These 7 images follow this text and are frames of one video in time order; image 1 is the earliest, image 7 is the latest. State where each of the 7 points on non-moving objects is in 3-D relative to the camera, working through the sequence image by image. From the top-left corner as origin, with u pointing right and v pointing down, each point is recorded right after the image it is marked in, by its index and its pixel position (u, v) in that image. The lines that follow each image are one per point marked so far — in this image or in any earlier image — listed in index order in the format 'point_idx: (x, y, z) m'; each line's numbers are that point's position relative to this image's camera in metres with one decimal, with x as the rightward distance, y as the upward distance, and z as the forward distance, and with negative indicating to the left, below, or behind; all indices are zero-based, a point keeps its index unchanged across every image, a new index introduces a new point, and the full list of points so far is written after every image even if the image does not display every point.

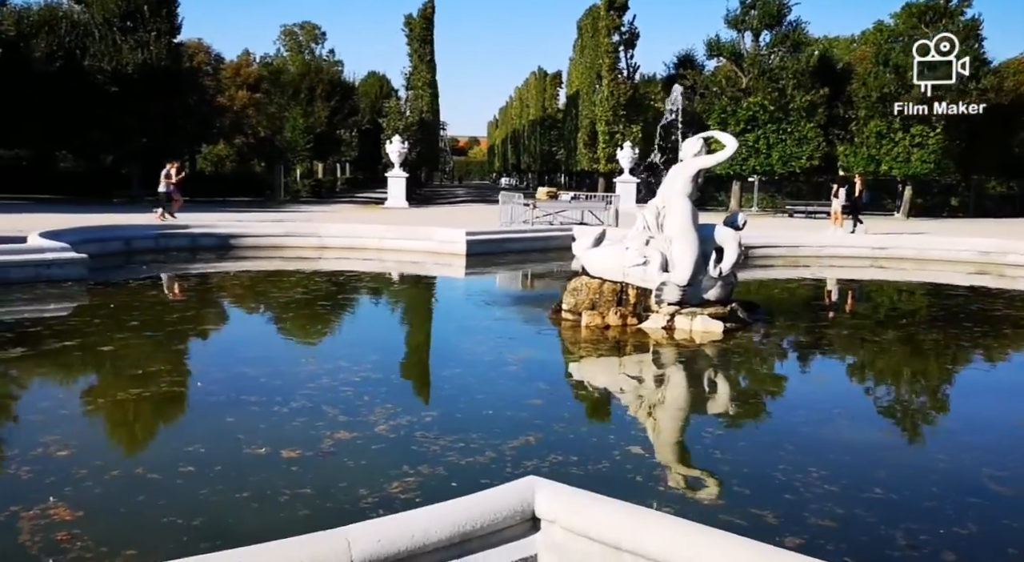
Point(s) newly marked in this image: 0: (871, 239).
0: (+6.6, +0.8, +17.6) m
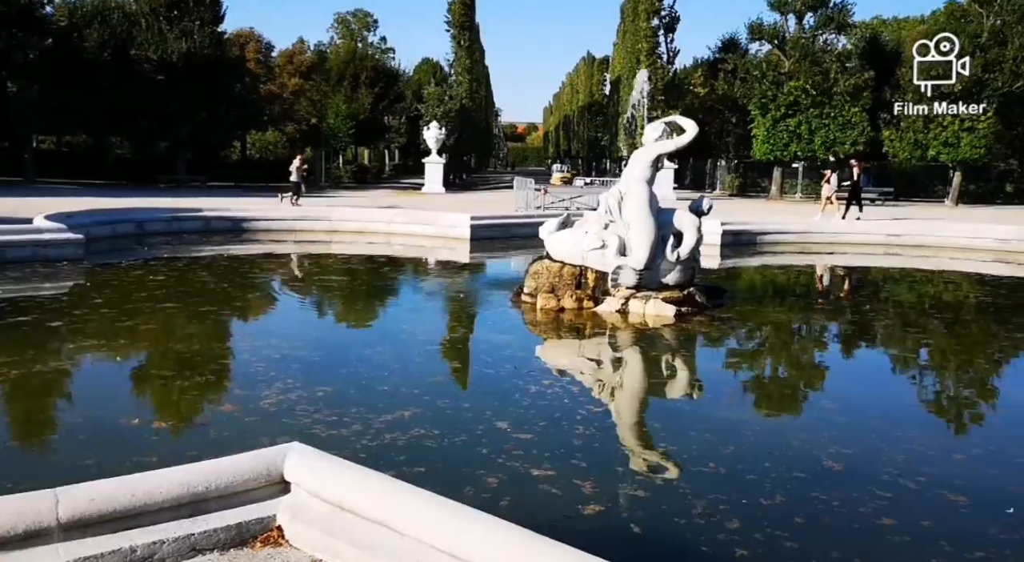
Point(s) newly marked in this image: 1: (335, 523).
0: (+6.7, +1.0, +17.3) m
1: (-0.5, -0.7, +2.9) m
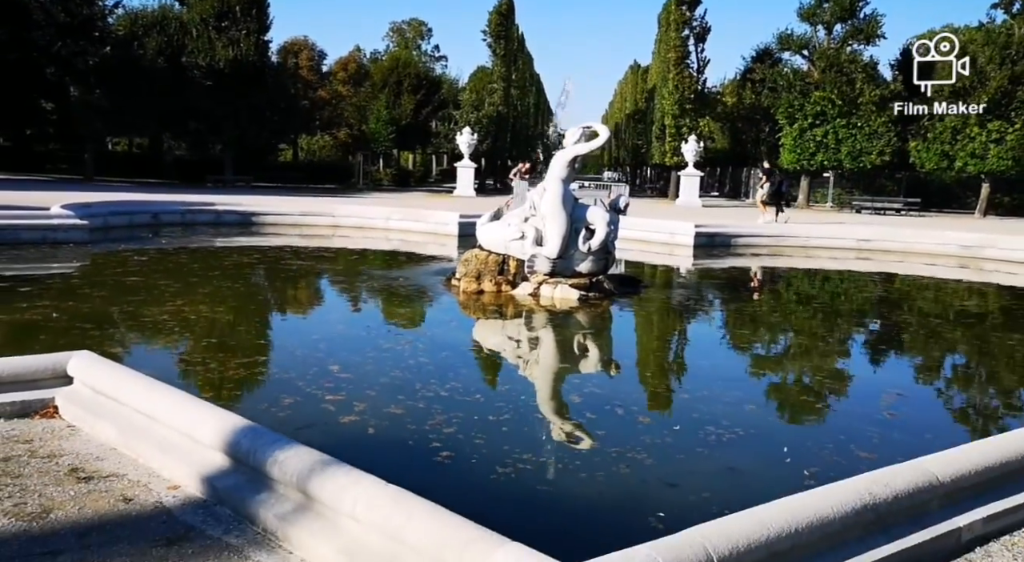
0: (+6.4, +1.0, +17.9) m
1: (-1.8, -0.5, +4.0) m
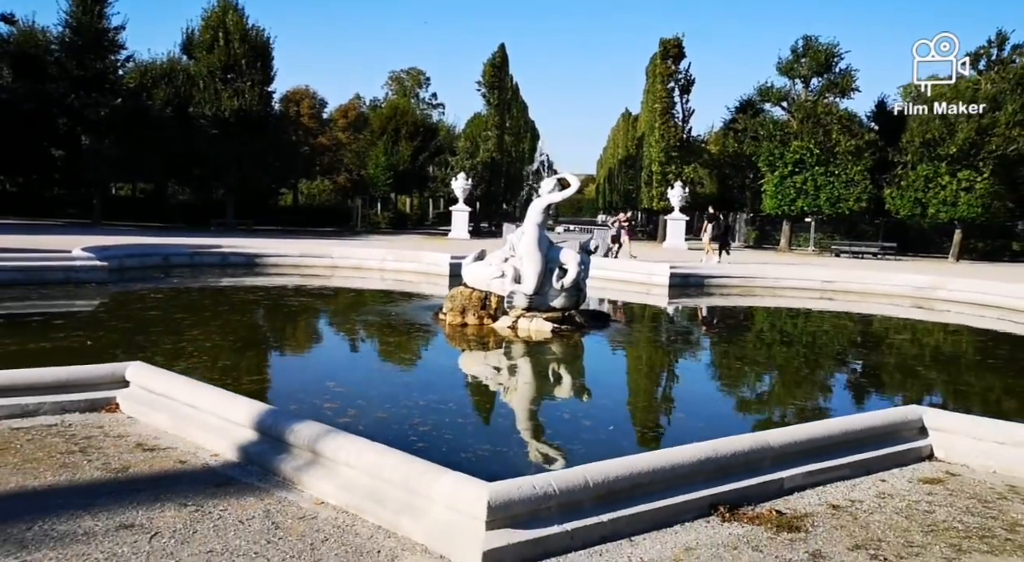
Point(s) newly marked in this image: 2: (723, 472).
0: (+6.2, +0.2, +19.2) m
1: (-2.0, -0.6, +5.2) m
2: (+0.9, -0.8, +4.1) m
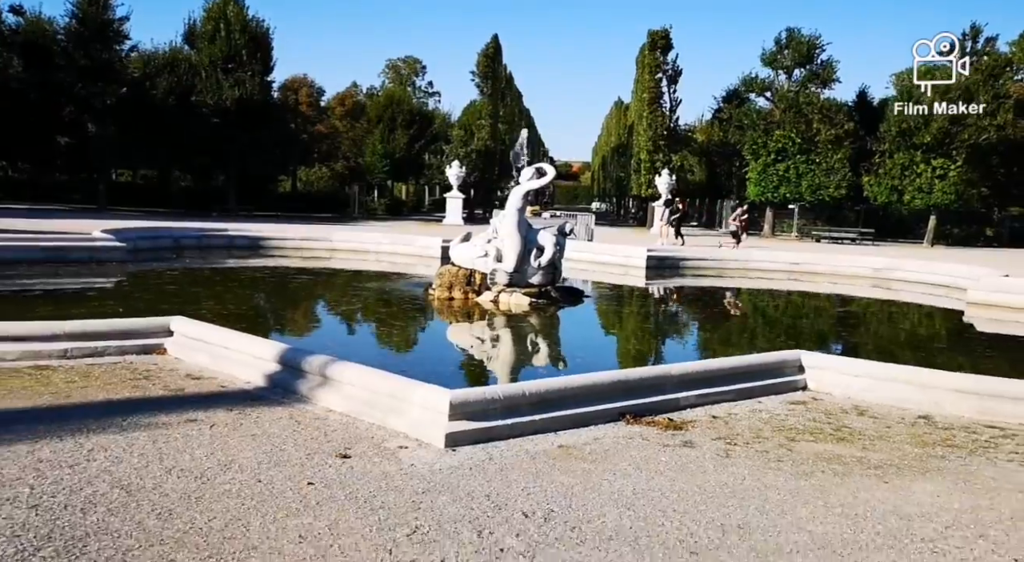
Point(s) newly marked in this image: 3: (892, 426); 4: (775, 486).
0: (+5.9, +0.6, +20.6) m
1: (-2.2, -0.4, +6.6) m
2: (+0.7, -0.6, +5.5) m
3: (+2.0, -0.8, +5.2) m
4: (+1.1, -0.9, +4.1) m
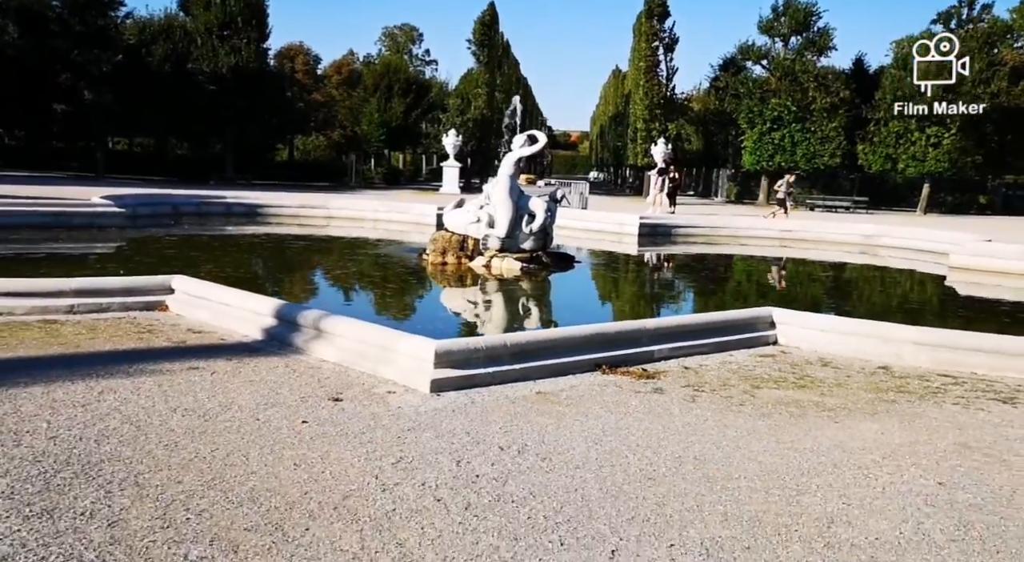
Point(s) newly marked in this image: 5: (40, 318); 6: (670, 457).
0: (+5.8, +1.3, +20.9) m
1: (-2.3, -0.1, +6.9) m
2: (+0.6, -0.4, +5.8) m
3: (+2.0, -0.5, +5.6) m
4: (+1.0, -0.7, +4.4) m
5: (-3.1, -0.3, +6.5) m
6: (+0.6, -0.7, +3.9) m
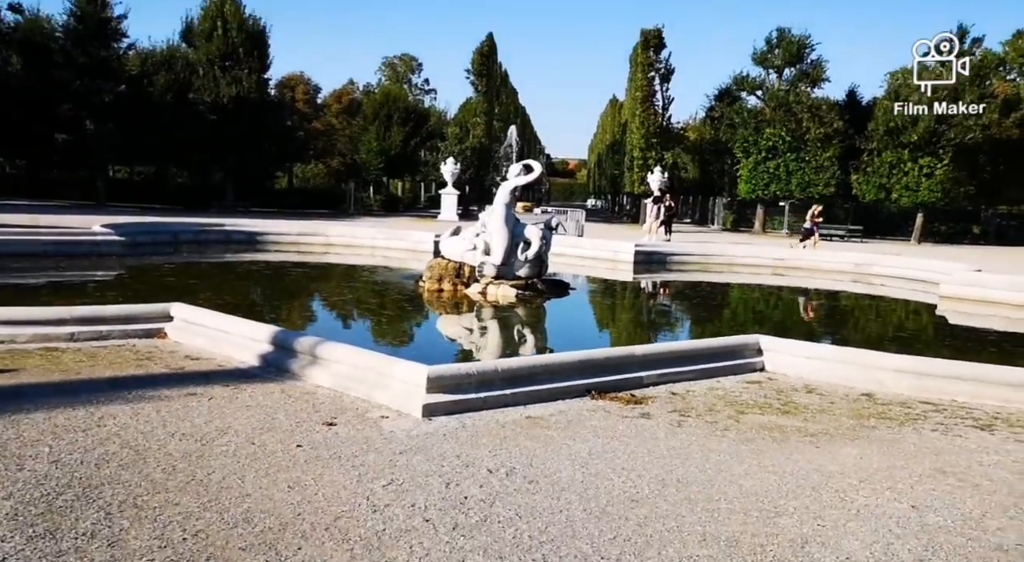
0: (+5.7, +0.7, +21.1) m
1: (-2.4, -0.3, +7.1) m
2: (+0.5, -0.5, +5.9) m
3: (+1.9, -0.7, +5.7) m
4: (+1.0, -0.8, +4.5) m
5: (-3.2, -0.4, +6.6) m
6: (+0.6, -0.8, +4.0) m
